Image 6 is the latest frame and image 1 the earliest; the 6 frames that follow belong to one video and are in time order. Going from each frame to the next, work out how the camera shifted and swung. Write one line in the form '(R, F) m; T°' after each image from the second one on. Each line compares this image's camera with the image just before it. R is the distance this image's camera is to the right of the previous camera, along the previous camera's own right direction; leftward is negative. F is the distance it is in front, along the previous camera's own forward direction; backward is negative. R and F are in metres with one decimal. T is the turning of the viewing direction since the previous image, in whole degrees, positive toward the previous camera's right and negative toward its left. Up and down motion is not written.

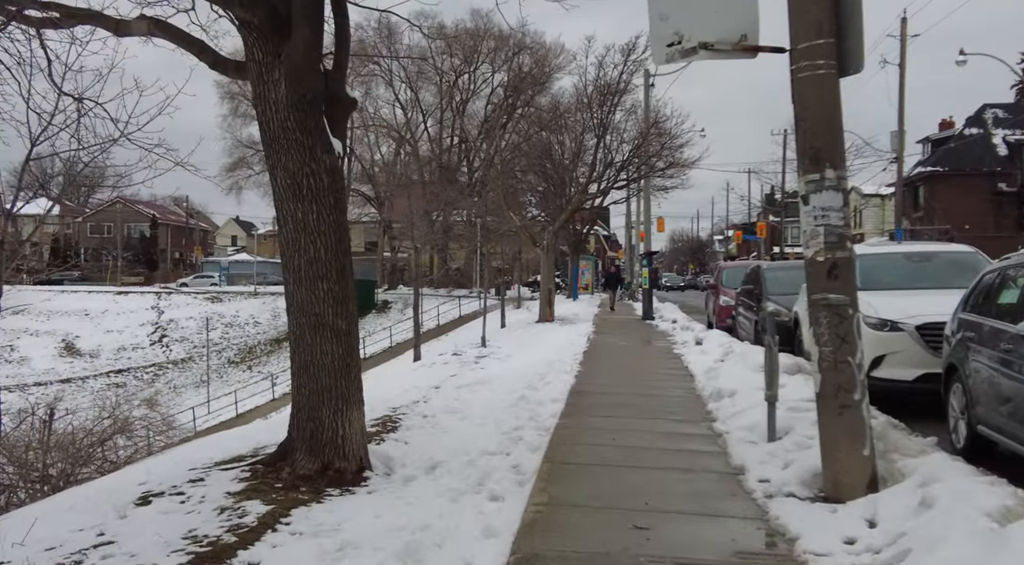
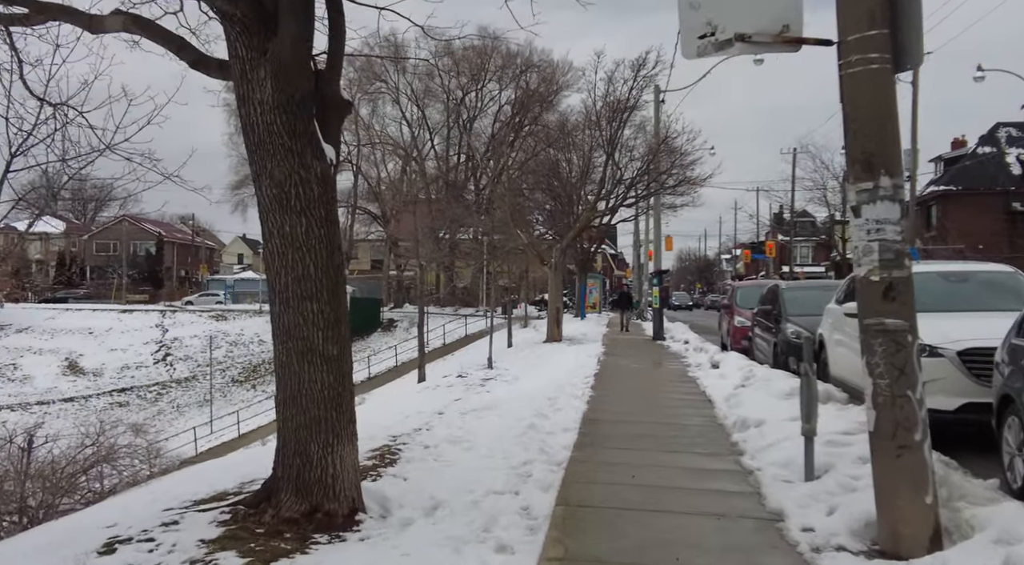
(0.0, +0.6) m; 0°
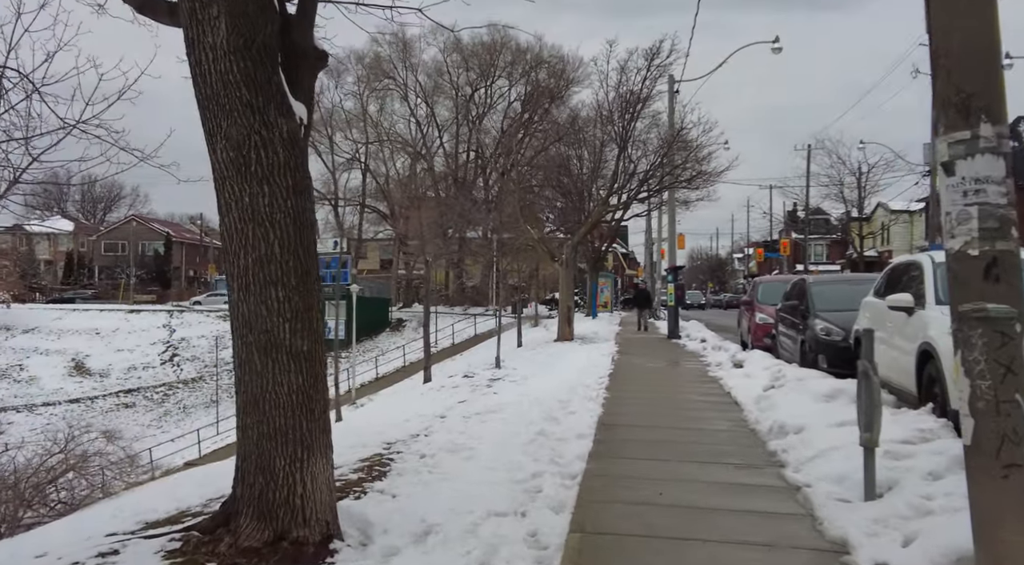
(0.0, +0.8) m; -1°
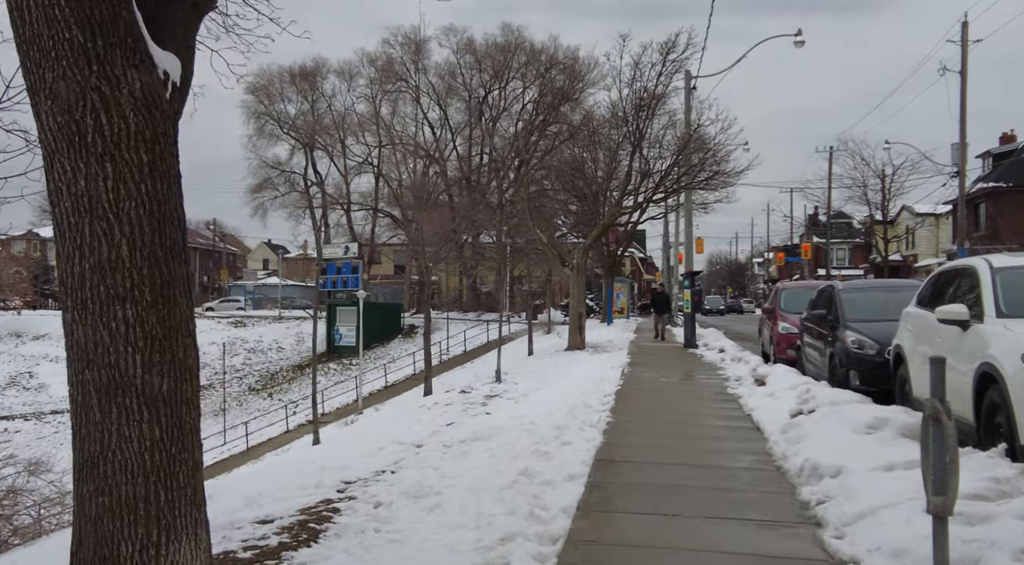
(+0.3, +1.1) m; -1°
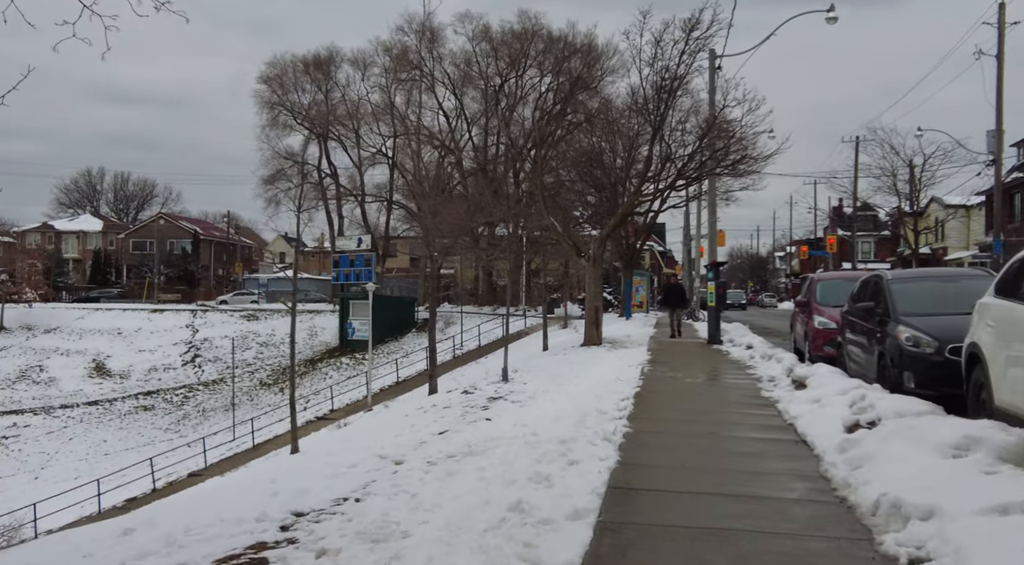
(+0.2, +1.3) m; -1°
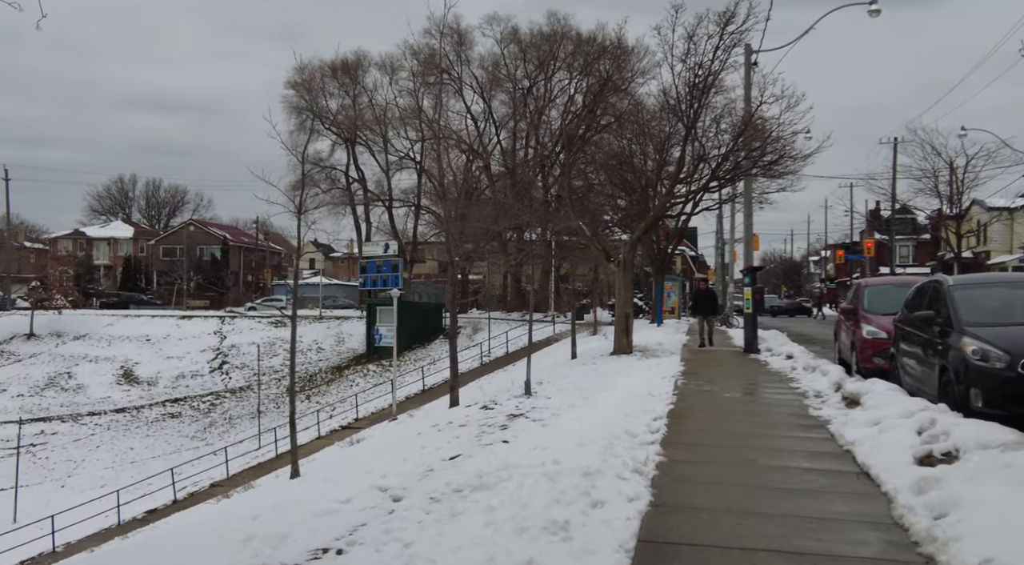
(+0.1, +0.8) m; -2°
